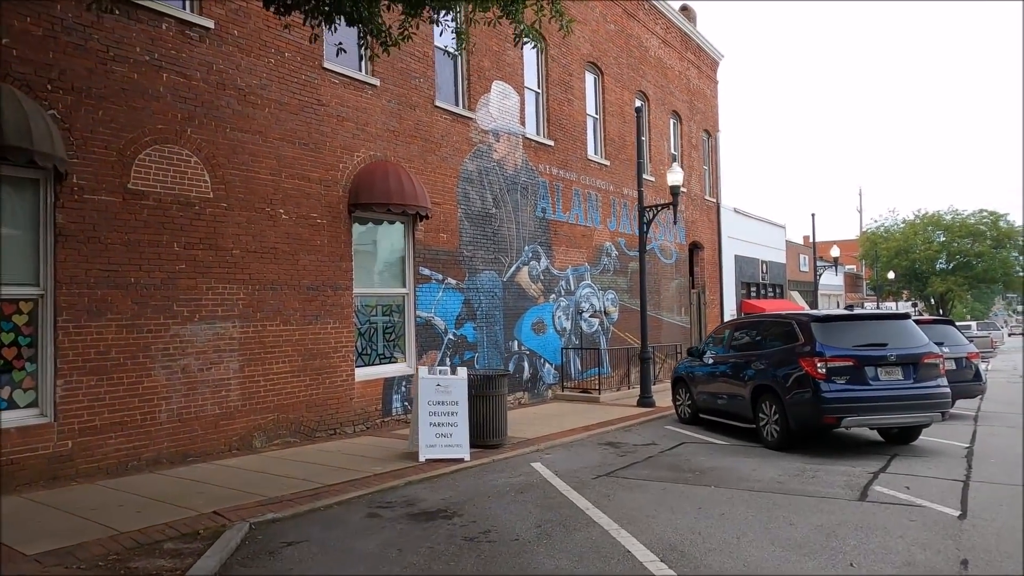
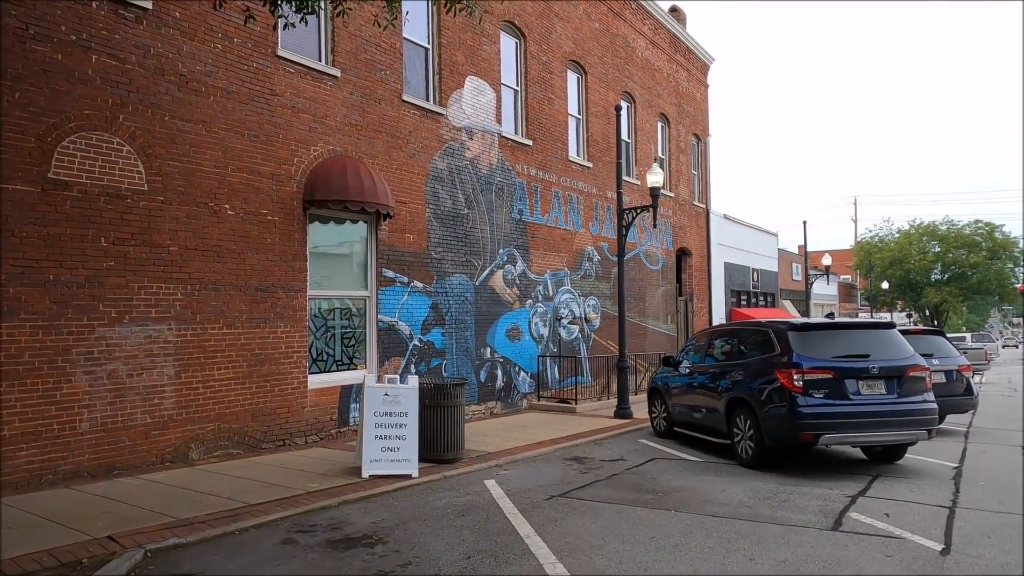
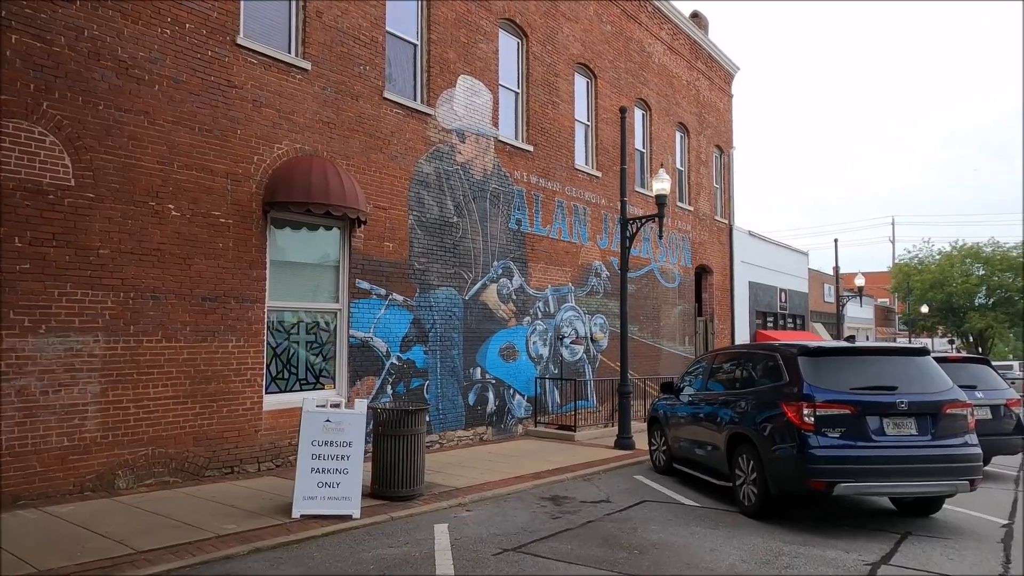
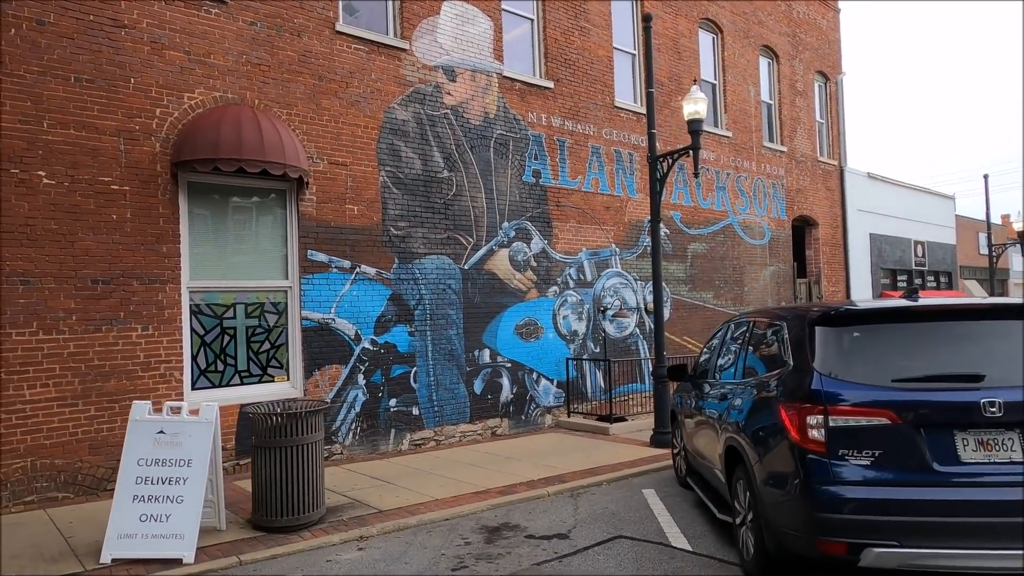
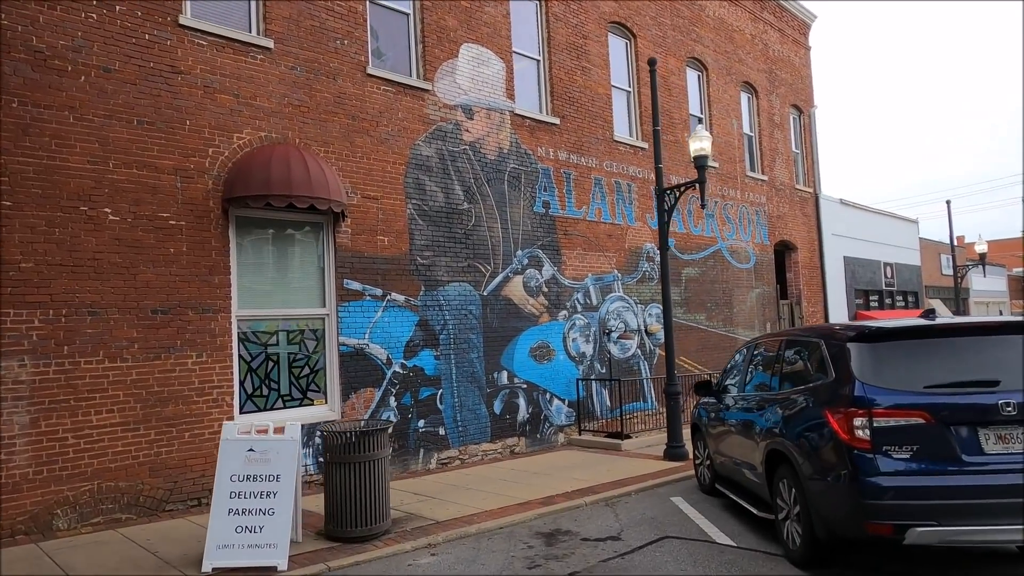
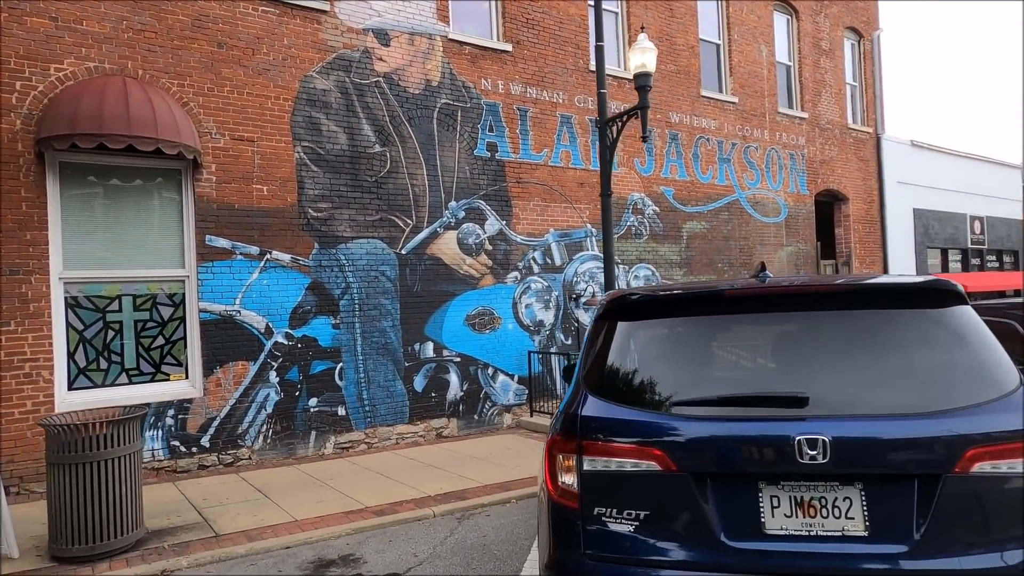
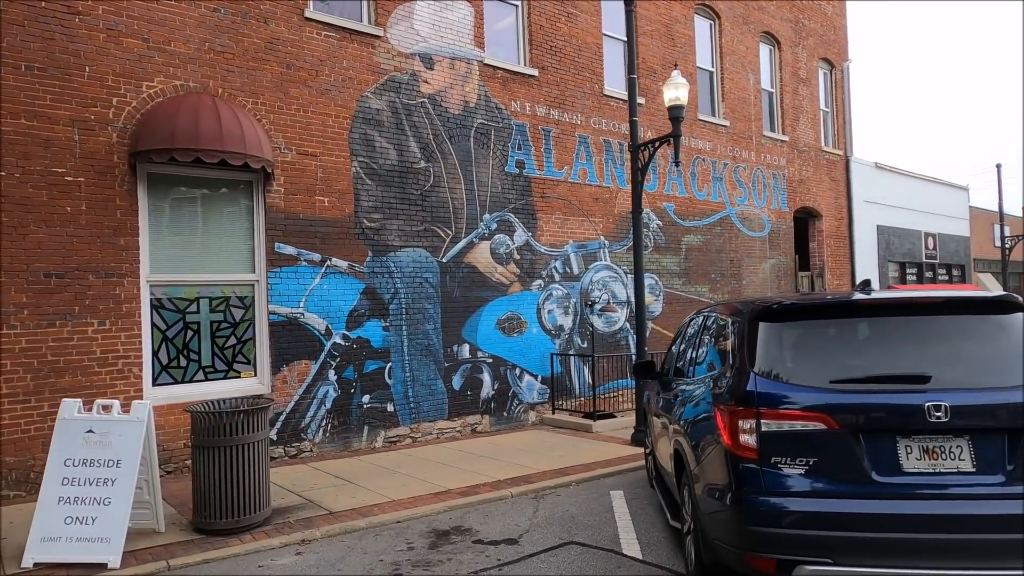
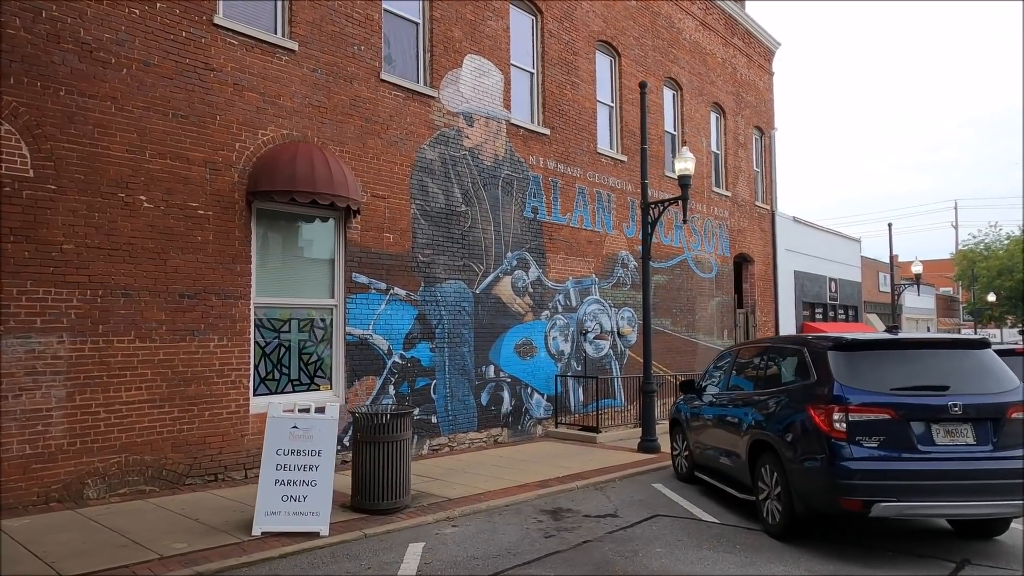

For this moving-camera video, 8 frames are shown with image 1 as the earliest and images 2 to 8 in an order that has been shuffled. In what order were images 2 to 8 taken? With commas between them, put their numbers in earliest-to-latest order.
2, 3, 8, 5, 4, 7, 6
